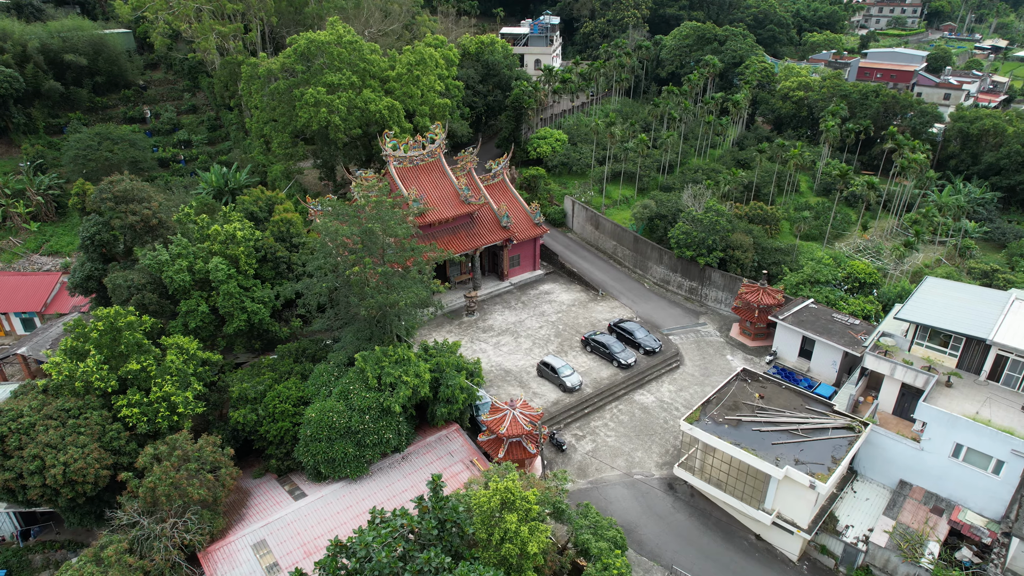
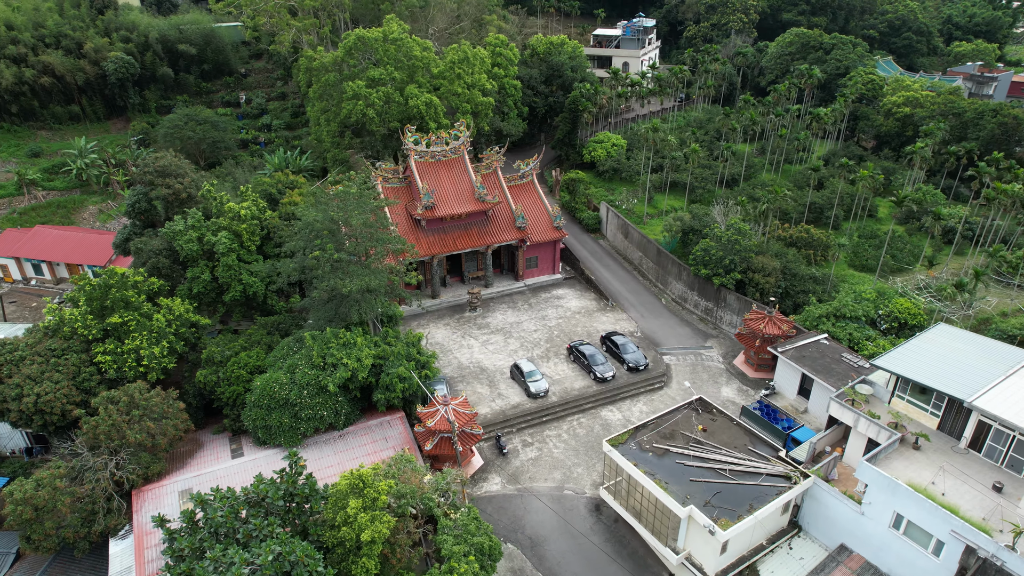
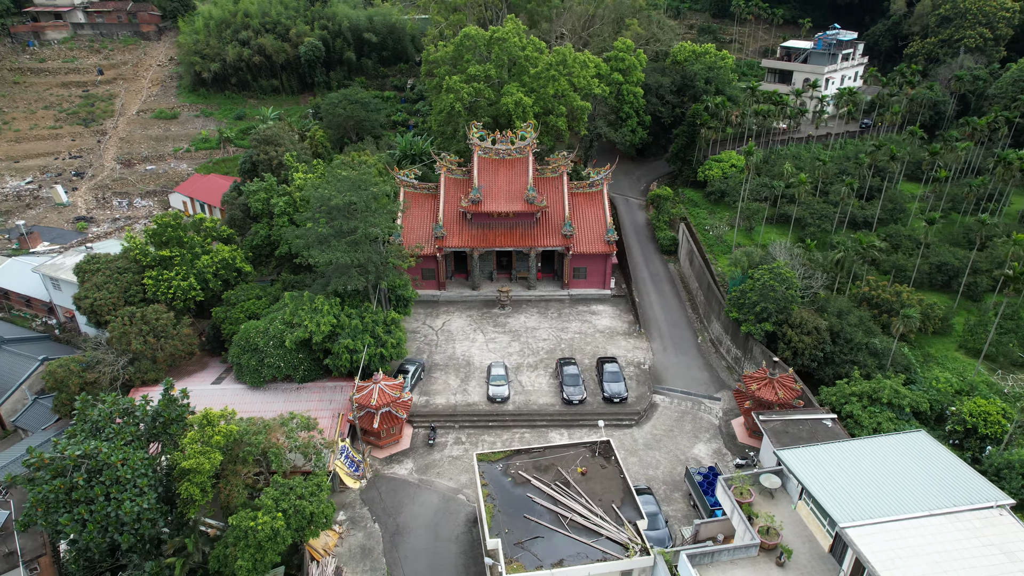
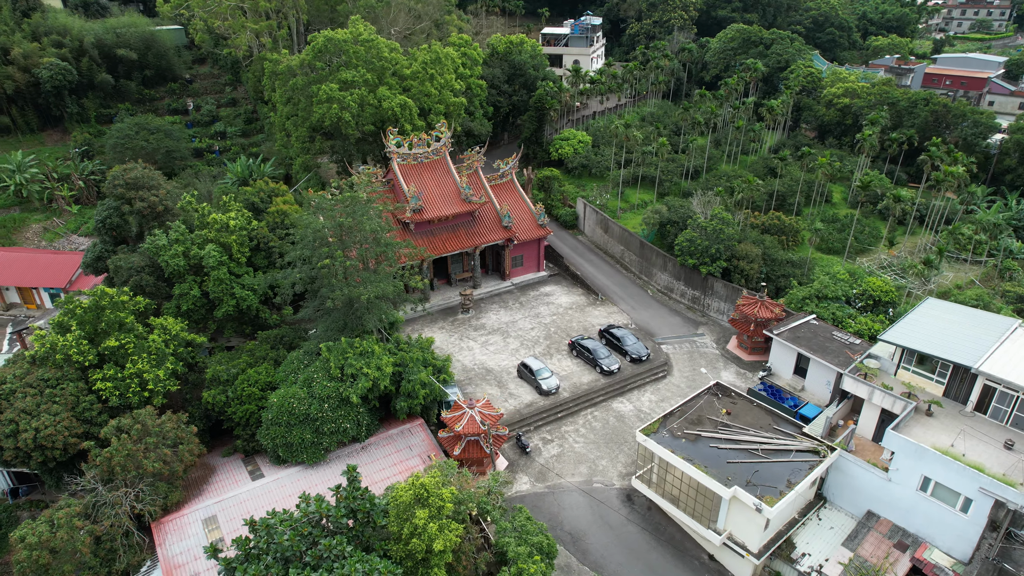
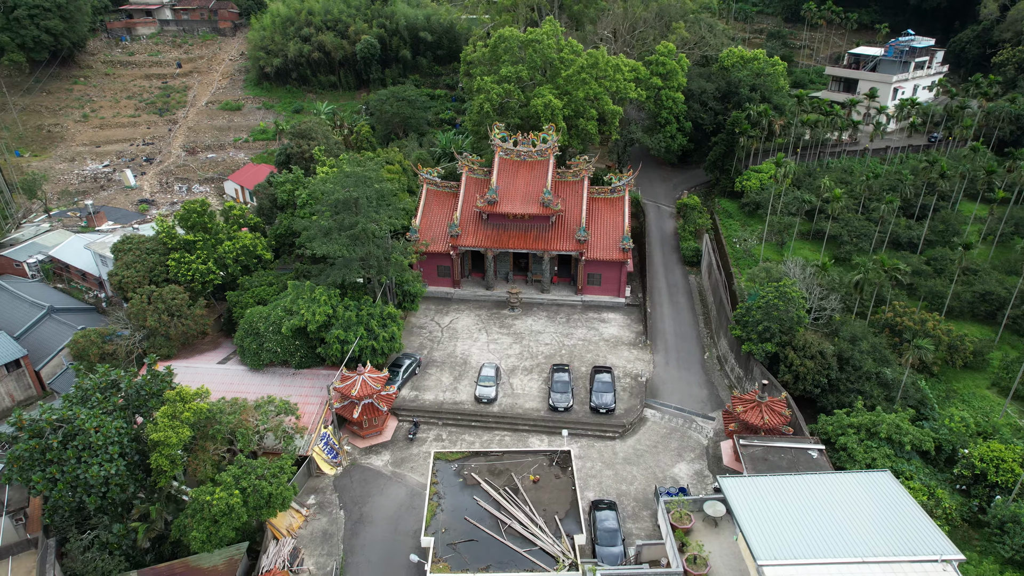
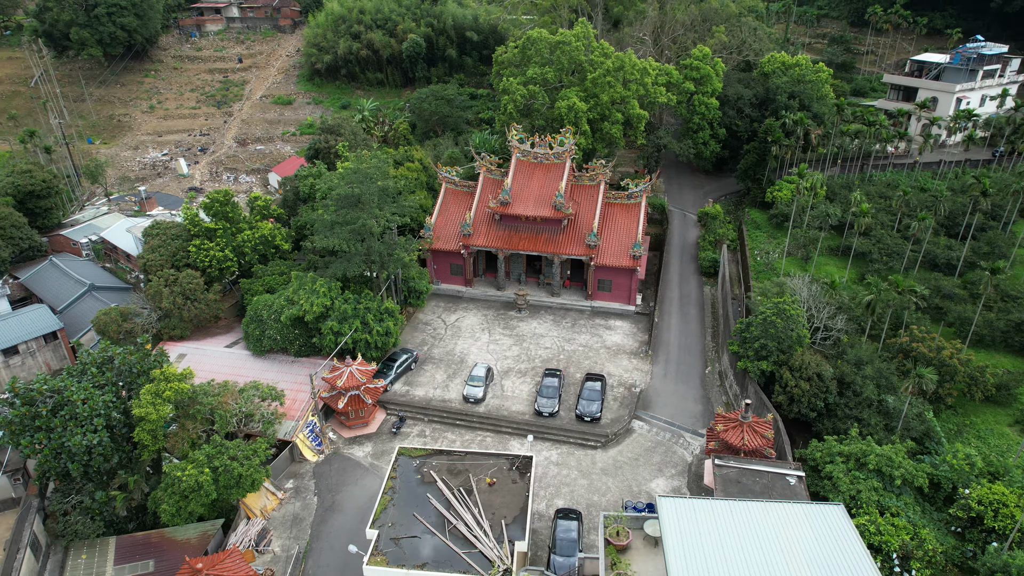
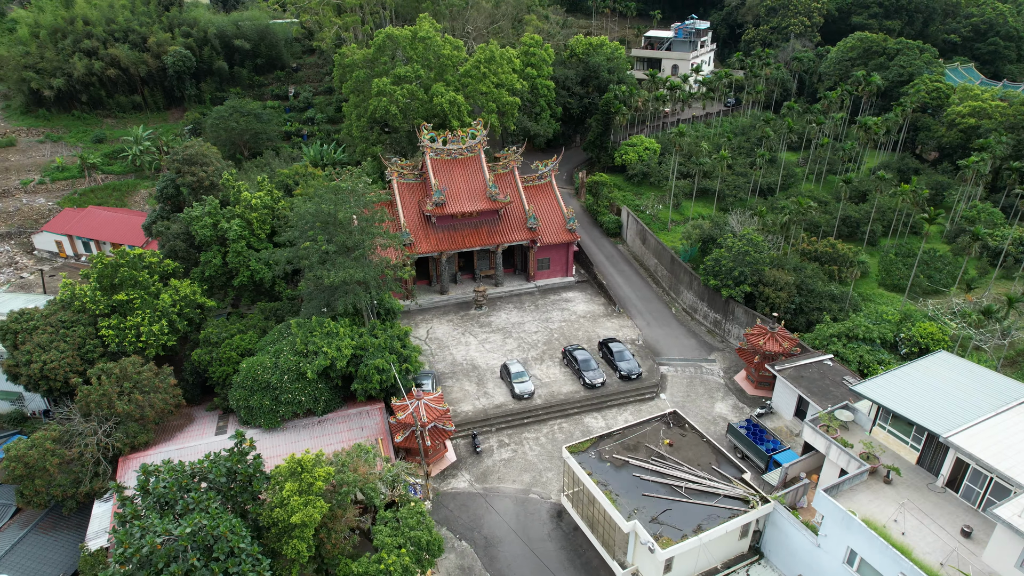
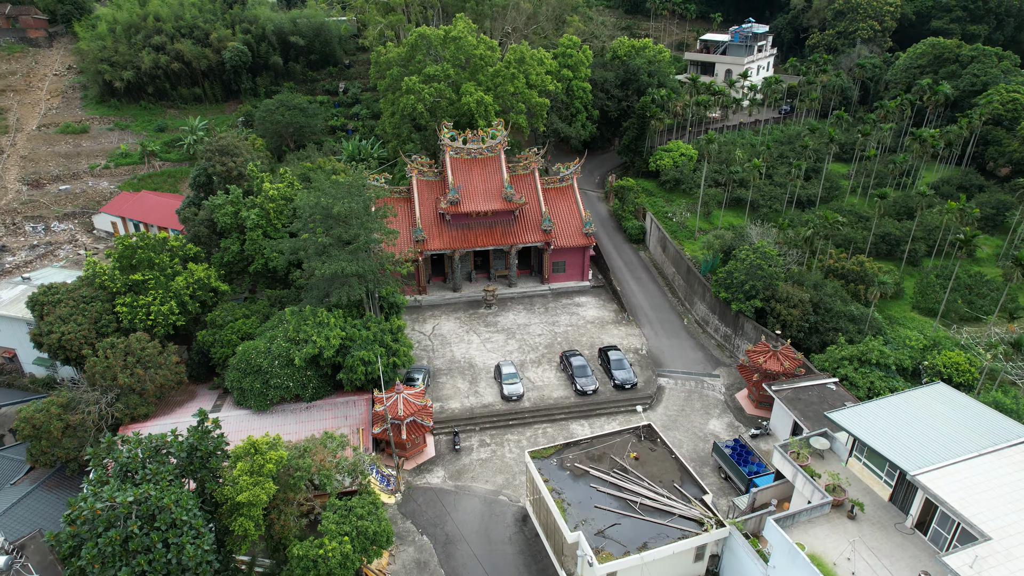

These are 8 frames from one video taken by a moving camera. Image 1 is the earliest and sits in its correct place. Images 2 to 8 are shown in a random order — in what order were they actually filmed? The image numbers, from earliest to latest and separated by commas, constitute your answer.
4, 2, 7, 8, 3, 5, 6
